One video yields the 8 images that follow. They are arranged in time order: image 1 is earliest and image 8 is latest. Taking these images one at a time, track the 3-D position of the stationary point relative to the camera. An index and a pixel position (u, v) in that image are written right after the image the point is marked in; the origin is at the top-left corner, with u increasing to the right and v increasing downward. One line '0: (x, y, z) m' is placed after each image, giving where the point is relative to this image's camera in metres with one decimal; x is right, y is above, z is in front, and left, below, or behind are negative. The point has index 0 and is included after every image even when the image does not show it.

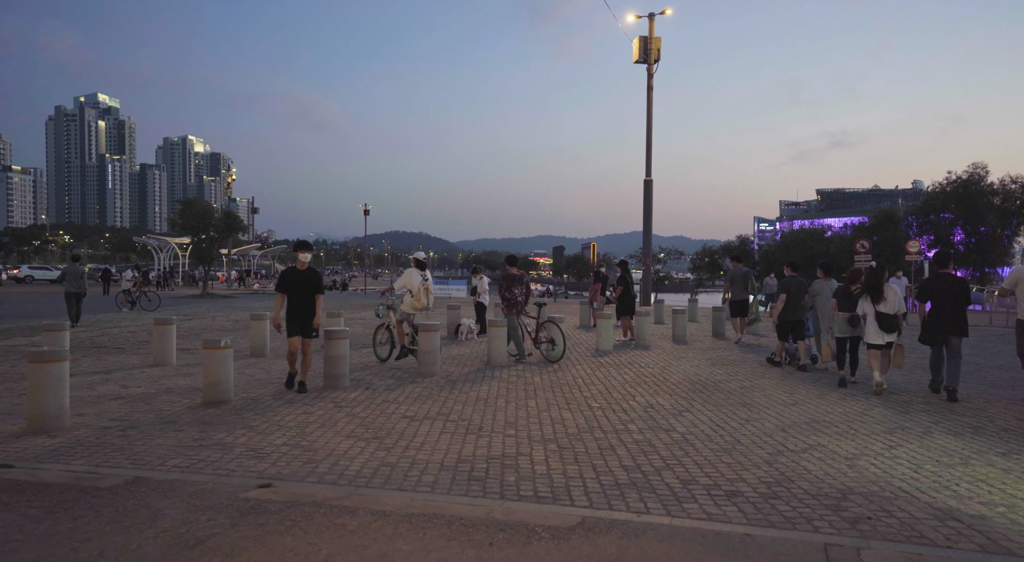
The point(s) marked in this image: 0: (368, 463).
0: (-1.2, -1.5, +5.3) m
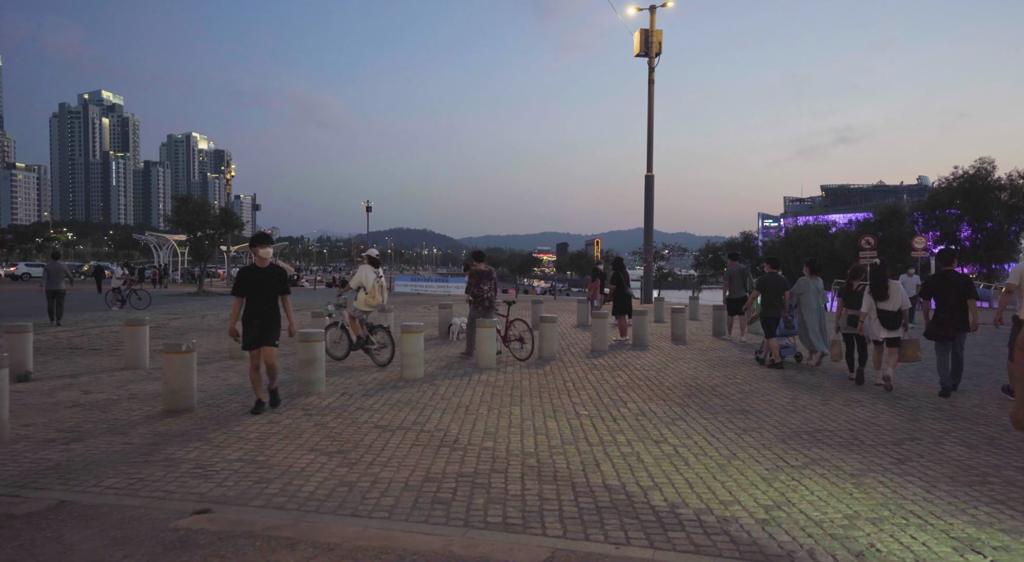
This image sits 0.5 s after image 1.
0: (-1.4, -1.5, +4.9) m
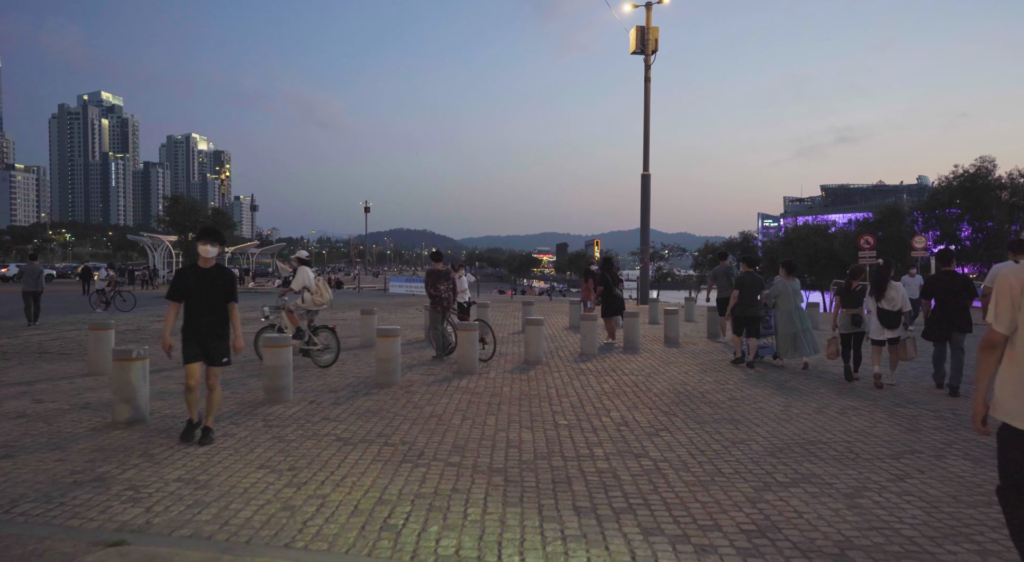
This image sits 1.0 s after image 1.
0: (-1.7, -1.5, +4.4) m
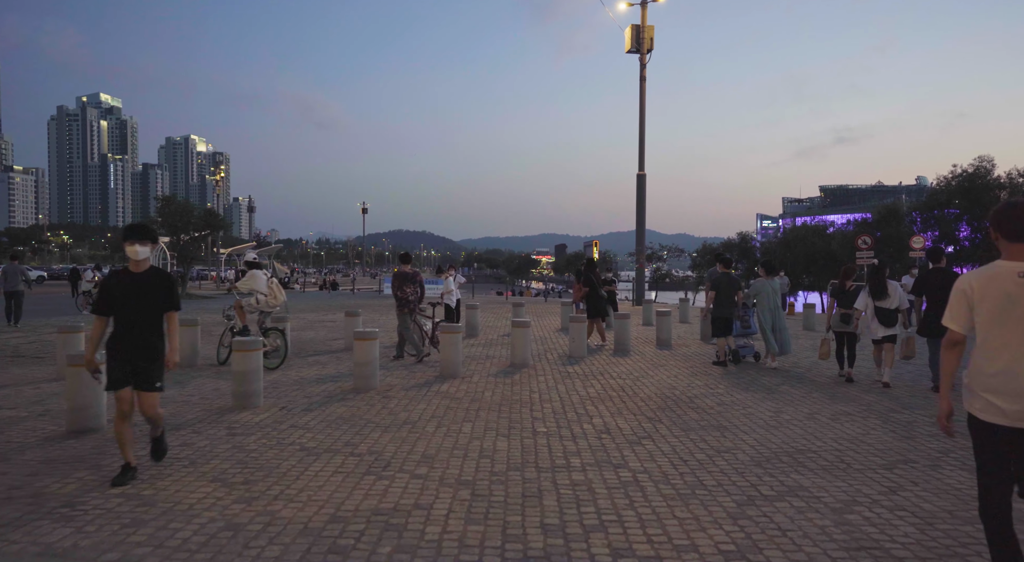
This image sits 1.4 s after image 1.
0: (-1.9, -1.5, +4.1) m
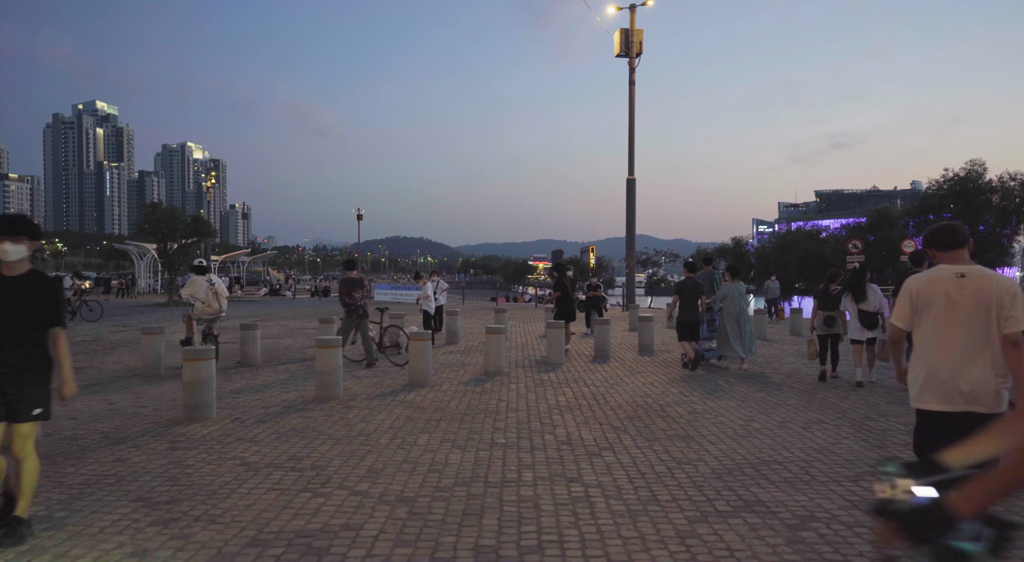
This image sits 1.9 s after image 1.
0: (-2.3, -1.6, +3.8) m
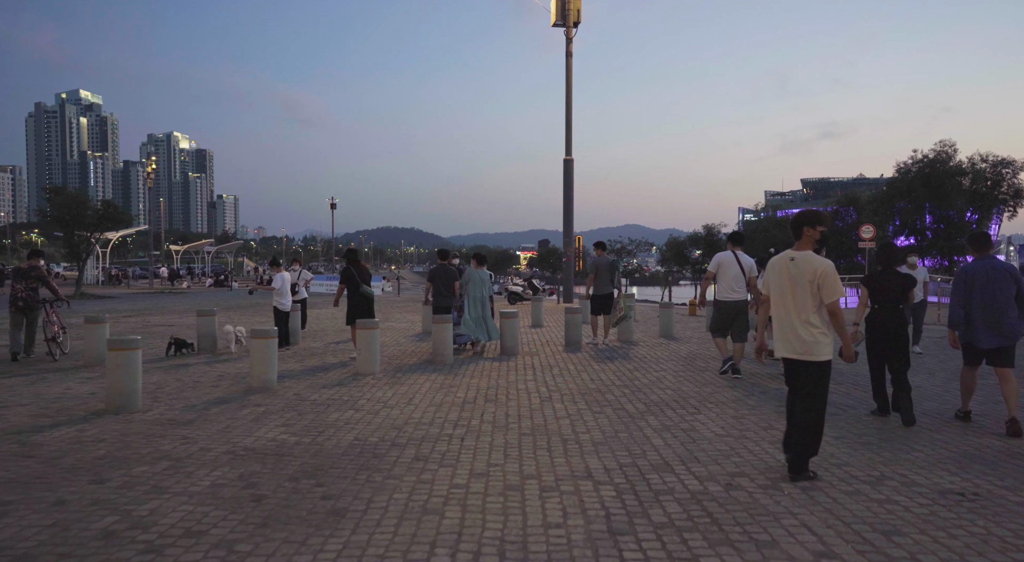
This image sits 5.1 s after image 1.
0: (-5.3, -1.6, +1.3) m
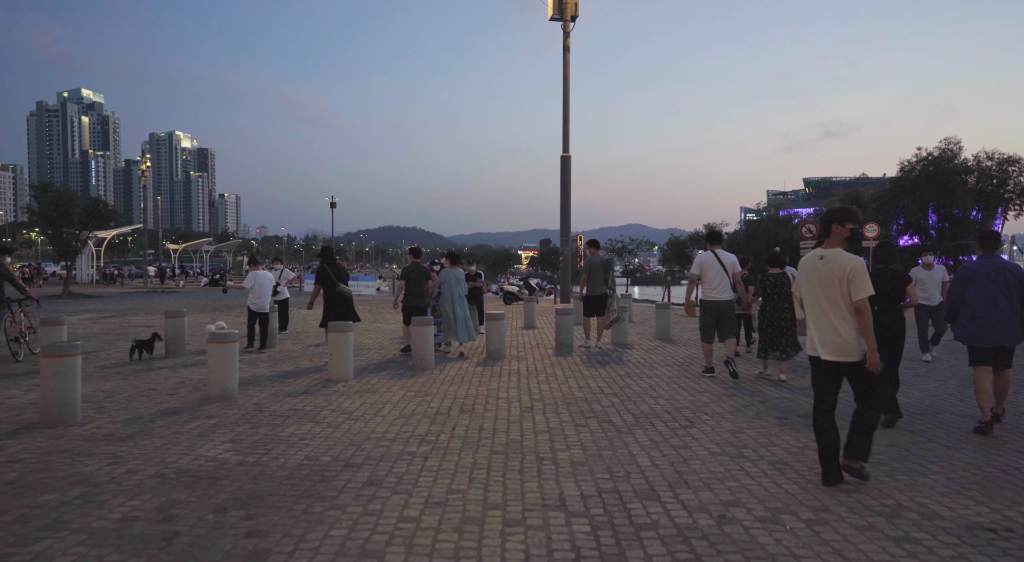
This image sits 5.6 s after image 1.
0: (-5.6, -1.6, +0.6) m
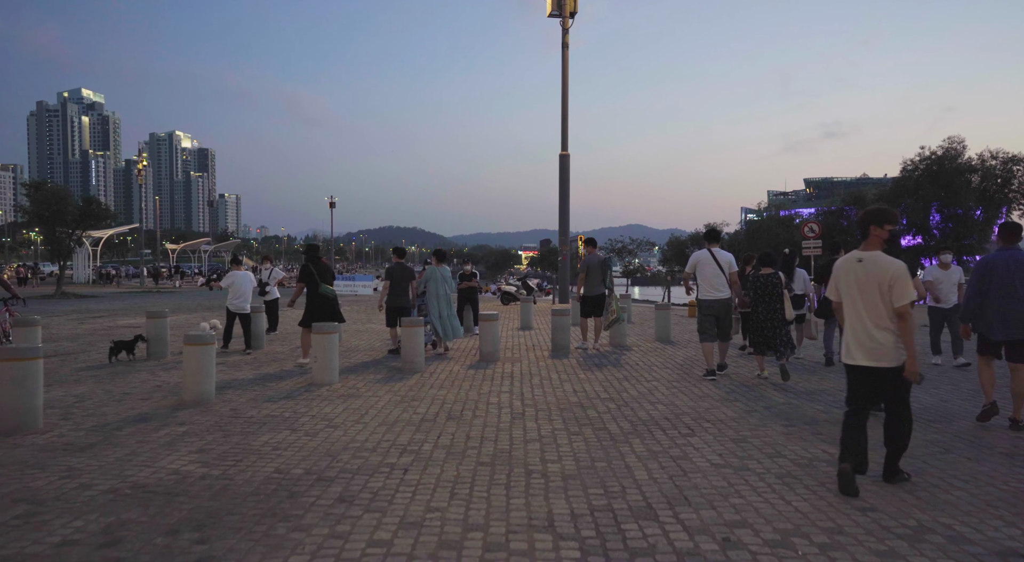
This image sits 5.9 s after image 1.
0: (-5.7, -1.5, +0.2) m
